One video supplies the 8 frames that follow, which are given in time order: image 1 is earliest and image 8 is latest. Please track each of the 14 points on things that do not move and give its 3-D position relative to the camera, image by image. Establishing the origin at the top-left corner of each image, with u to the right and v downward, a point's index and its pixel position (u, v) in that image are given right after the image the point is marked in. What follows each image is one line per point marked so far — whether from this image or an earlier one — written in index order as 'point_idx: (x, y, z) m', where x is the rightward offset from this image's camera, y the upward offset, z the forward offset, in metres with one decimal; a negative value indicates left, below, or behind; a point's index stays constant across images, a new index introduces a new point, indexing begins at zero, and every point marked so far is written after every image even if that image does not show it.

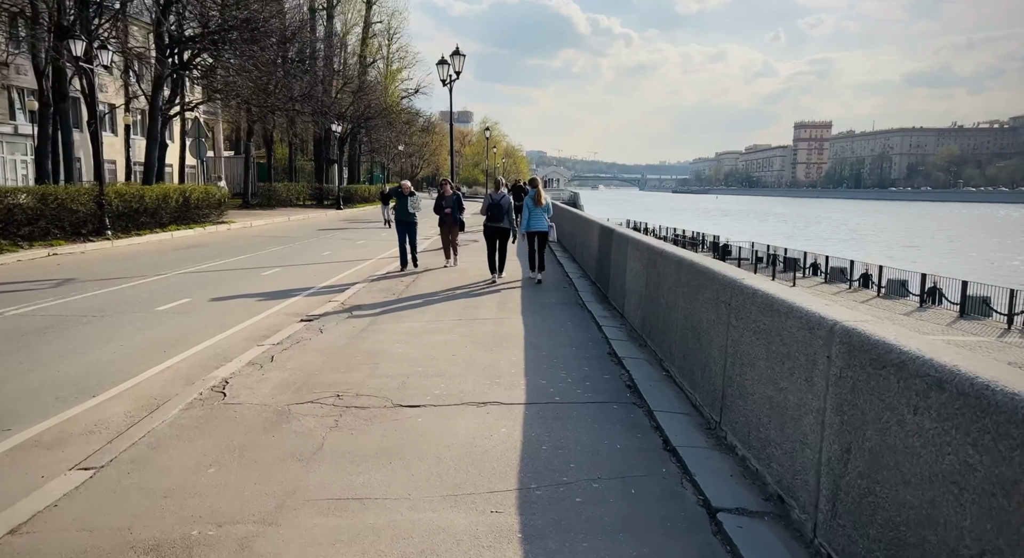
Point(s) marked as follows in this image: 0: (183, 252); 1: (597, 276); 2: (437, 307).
0: (-8.1, +0.6, +19.4) m
1: (+1.4, +0.1, +12.7) m
2: (-1.0, -0.4, +10.4) m
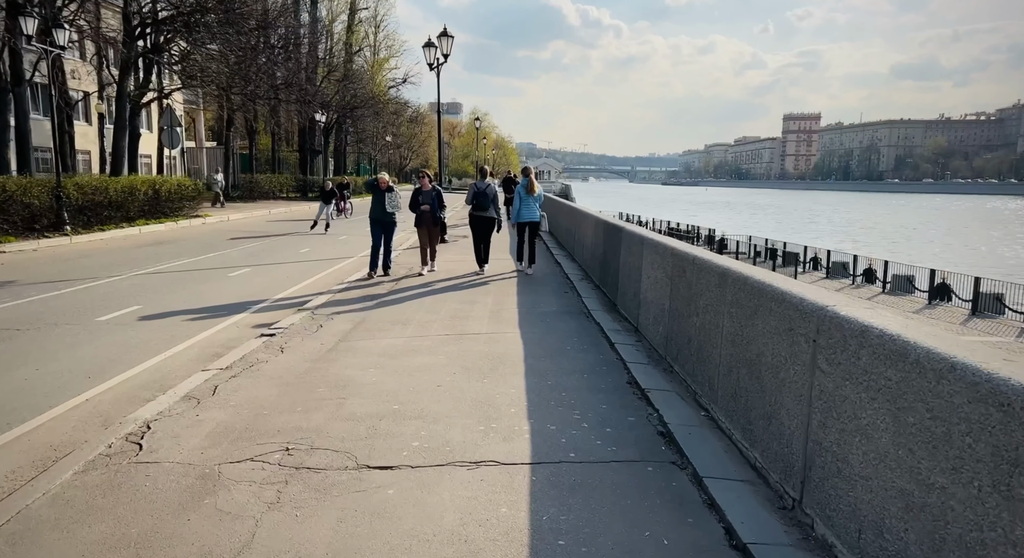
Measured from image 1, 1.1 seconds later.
0: (-8.3, +0.7, +17.9) m
1: (+1.3, 0.0, +11.4) m
2: (-1.0, -0.4, +9.0) m
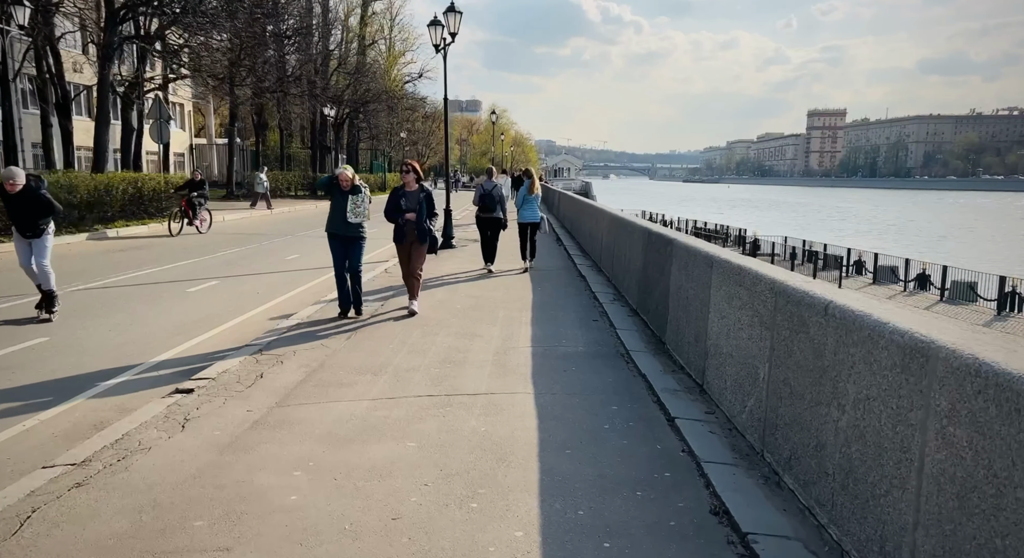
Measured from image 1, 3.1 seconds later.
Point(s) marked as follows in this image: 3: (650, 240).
0: (-8.0, +0.4, +15.7) m
1: (+1.4, -0.2, +8.9) m
2: (-0.9, -0.7, +6.6) m
3: (+1.5, +0.4, +8.6) m
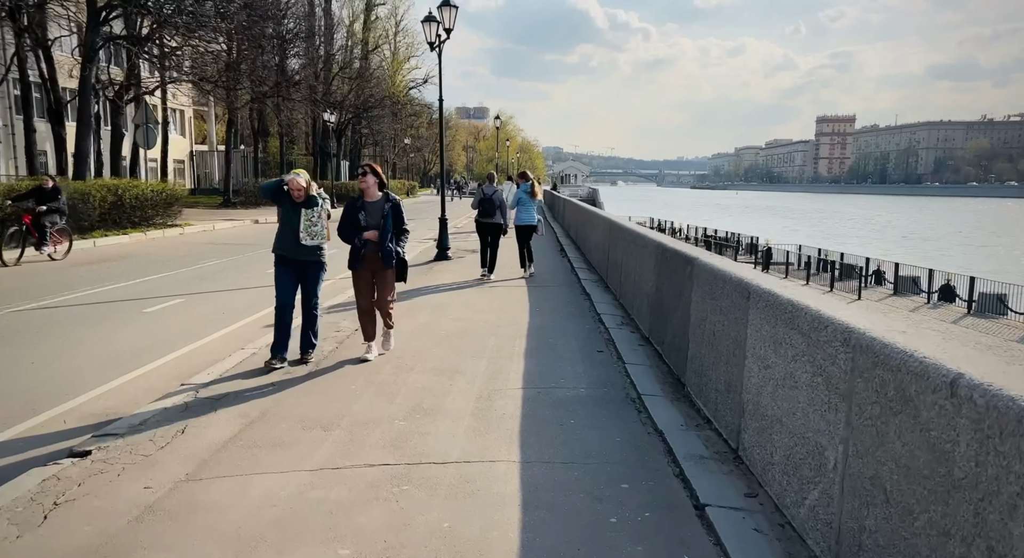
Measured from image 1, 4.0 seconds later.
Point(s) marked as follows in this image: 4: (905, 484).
0: (-8.0, +0.2, +14.5) m
1: (+1.3, -0.4, +7.7) m
2: (-1.0, -0.9, +5.4) m
3: (+1.4, +0.2, +7.3) m
4: (+1.3, -0.6, +2.5) m
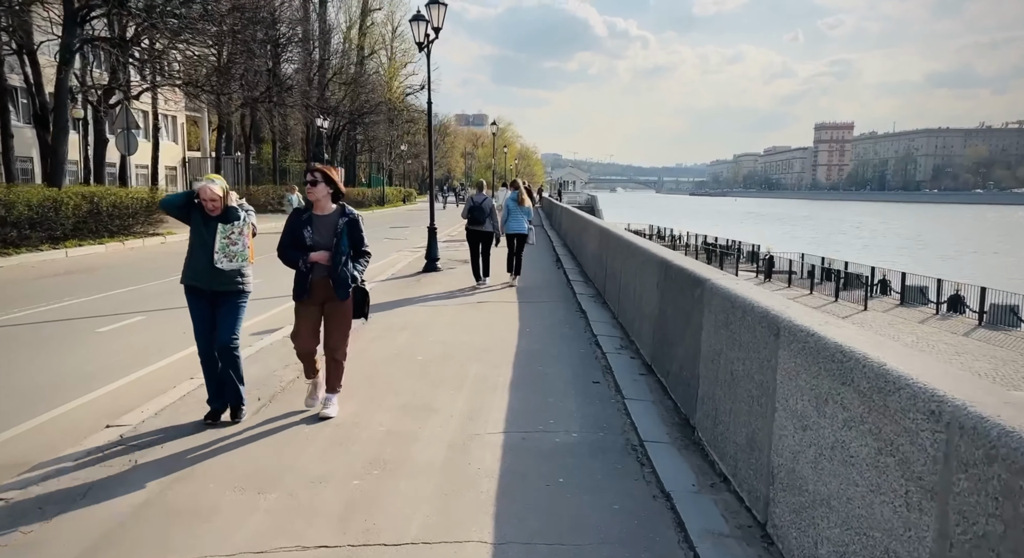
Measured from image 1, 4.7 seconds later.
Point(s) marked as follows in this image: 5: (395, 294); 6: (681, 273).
0: (-8.1, -0.1, +13.7) m
1: (+1.2, -0.6, +6.8) m
2: (-1.2, -1.1, +4.5) m
3: (+1.3, 0.0, +6.4) m
4: (+1.1, -0.8, +1.6) m
5: (-2.1, -0.3, +13.7) m
6: (+1.3, 0.0, +5.9) m
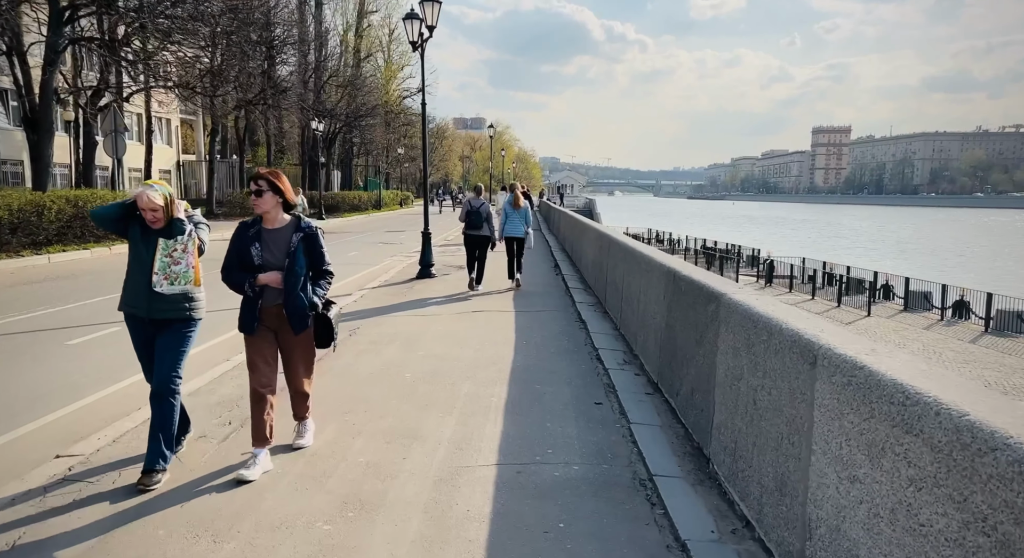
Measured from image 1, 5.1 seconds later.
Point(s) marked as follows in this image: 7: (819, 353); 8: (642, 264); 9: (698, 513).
0: (-8.2, -0.2, +13.1) m
1: (+1.2, -0.7, +6.3) m
2: (-1.2, -1.1, +4.0) m
3: (+1.2, -0.1, +5.9) m
4: (+1.1, -0.8, +1.1) m
5: (-2.1, -0.4, +13.2) m
6: (+1.2, 0.0, +5.3) m
7: (+1.2, -0.3, +3.0) m
8: (+1.3, +0.1, +7.7) m
9: (+0.9, -1.1, +3.9) m
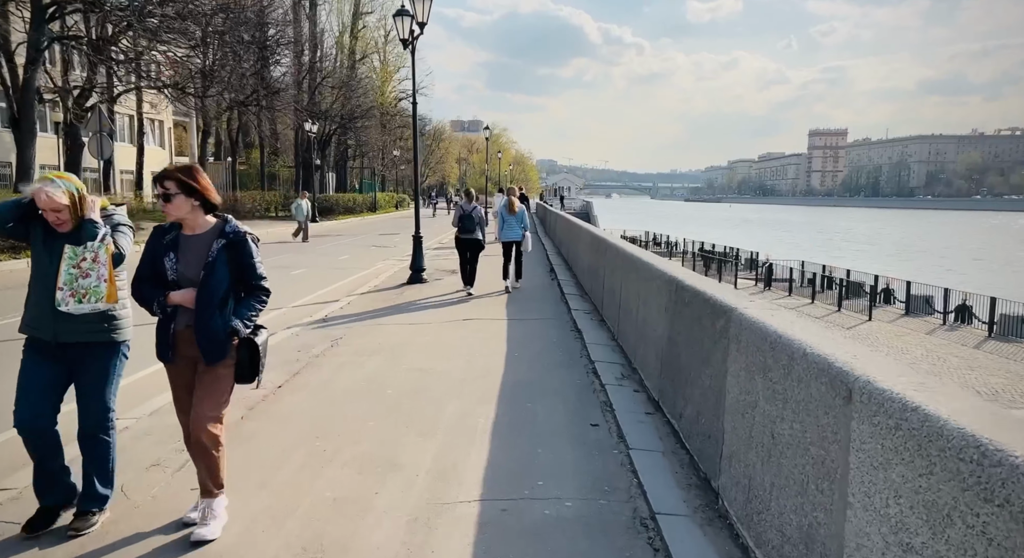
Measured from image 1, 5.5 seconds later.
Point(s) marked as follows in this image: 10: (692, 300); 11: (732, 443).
0: (-8.3, -0.3, +12.6) m
1: (+1.1, -0.8, +5.8) m
2: (-1.3, -1.2, +3.5) m
3: (+1.2, -0.1, +5.4) m
4: (+1.0, -0.9, +0.6) m
5: (-2.2, -0.5, +12.7) m
6: (+1.2, -0.1, +4.9) m
7: (+1.1, -0.3, +2.5) m
8: (+1.2, +0.1, +7.2) m
9: (+0.9, -1.2, +3.4) m
10: (+1.1, -0.1, +5.0) m
11: (+1.1, -0.8, +3.9) m
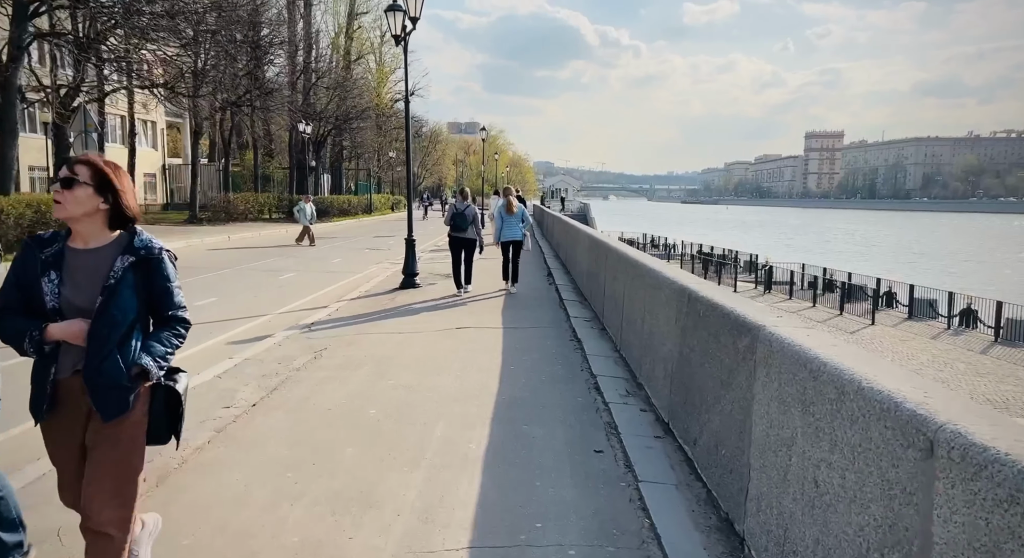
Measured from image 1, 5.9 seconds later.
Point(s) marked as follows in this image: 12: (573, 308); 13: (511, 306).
0: (-8.4, -0.4, +12.0) m
1: (+1.1, -0.9, +5.3) m
2: (-1.3, -1.3, +2.9) m
3: (+1.1, -0.2, +4.9) m
4: (+1.0, -0.9, 0.0) m
5: (-2.3, -0.6, +12.1) m
6: (+1.1, -0.2, +4.3) m
7: (+1.1, -0.4, +2.0) m
8: (+1.2, 0.0, +6.7) m
9: (+0.8, -1.3, +2.9) m
10: (+1.1, -0.2, +4.4) m
11: (+1.1, -0.9, +3.3) m
12: (+0.9, -0.5, +11.4) m
13: (0.0, -0.4, +12.3) m
